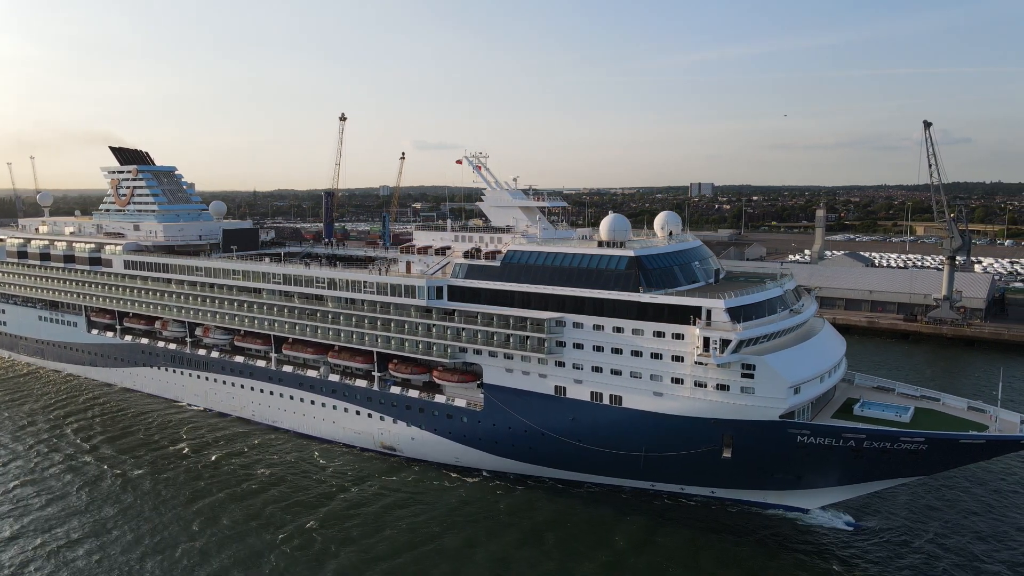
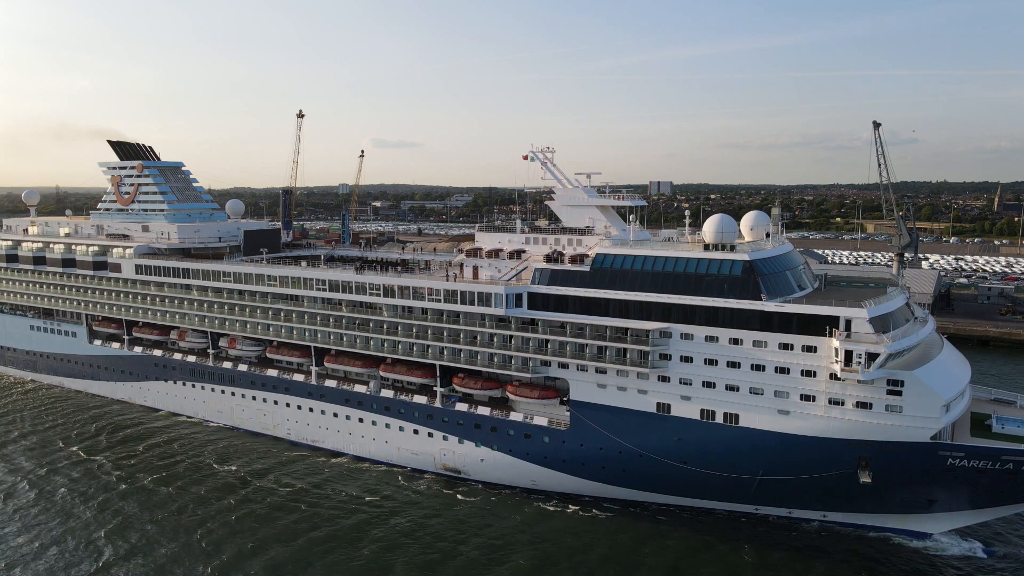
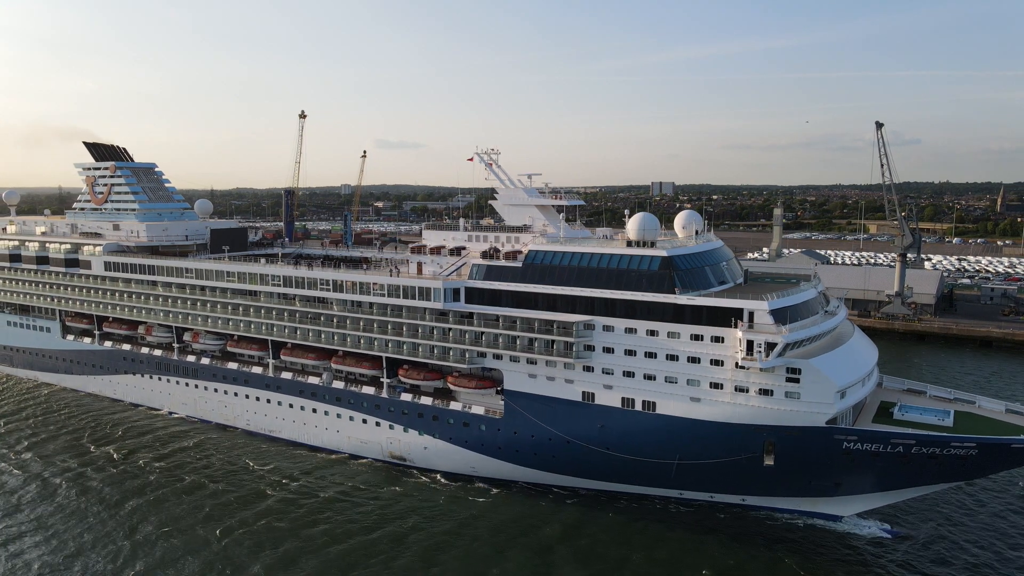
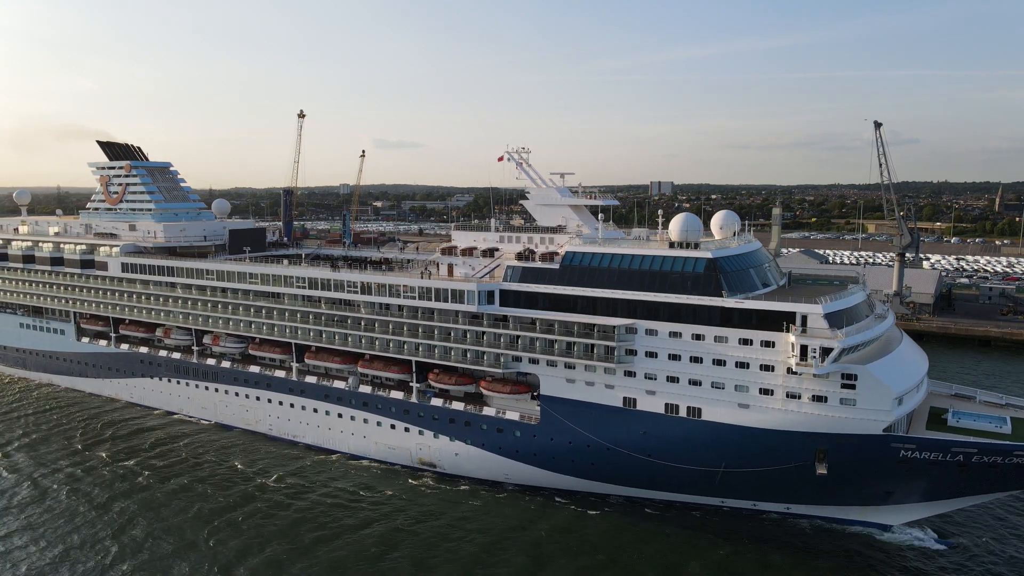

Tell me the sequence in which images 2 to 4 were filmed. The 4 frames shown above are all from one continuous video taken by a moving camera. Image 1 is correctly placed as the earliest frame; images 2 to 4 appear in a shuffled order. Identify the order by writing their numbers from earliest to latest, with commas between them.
3, 4, 2
